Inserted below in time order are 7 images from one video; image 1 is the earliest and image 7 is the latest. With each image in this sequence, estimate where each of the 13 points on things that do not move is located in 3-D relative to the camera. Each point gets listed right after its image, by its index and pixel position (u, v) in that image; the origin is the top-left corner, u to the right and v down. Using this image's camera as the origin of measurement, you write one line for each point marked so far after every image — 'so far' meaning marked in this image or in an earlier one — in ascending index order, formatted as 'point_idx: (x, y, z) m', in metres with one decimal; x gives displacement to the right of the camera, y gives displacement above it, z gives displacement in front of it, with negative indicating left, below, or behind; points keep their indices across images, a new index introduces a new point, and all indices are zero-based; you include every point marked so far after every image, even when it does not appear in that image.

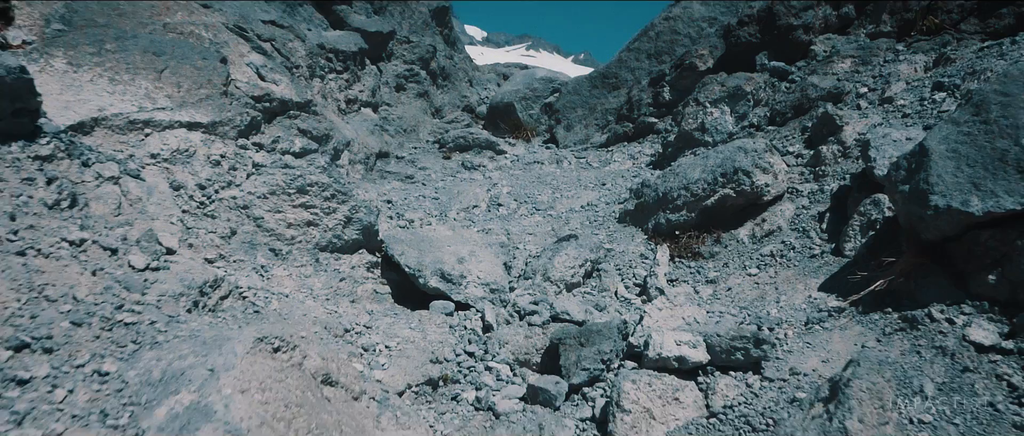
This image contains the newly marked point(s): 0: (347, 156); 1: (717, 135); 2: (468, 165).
0: (-1.8, +0.6, +8.4) m
1: (+2.3, +0.9, +9.0) m
2: (-0.6, +0.7, +10.4) m
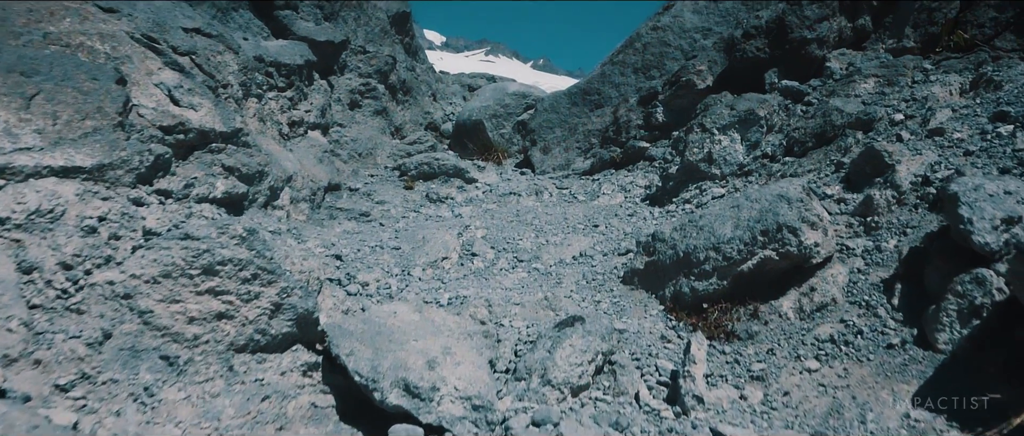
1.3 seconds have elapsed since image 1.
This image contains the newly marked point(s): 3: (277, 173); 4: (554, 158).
0: (-2.0, +0.2, +6.9) m
1: (+2.1, +0.5, +7.7) m
2: (-0.9, +0.2, +9.0) m
3: (-2.0, +0.4, +6.7) m
4: (+0.6, +0.8, +10.8) m
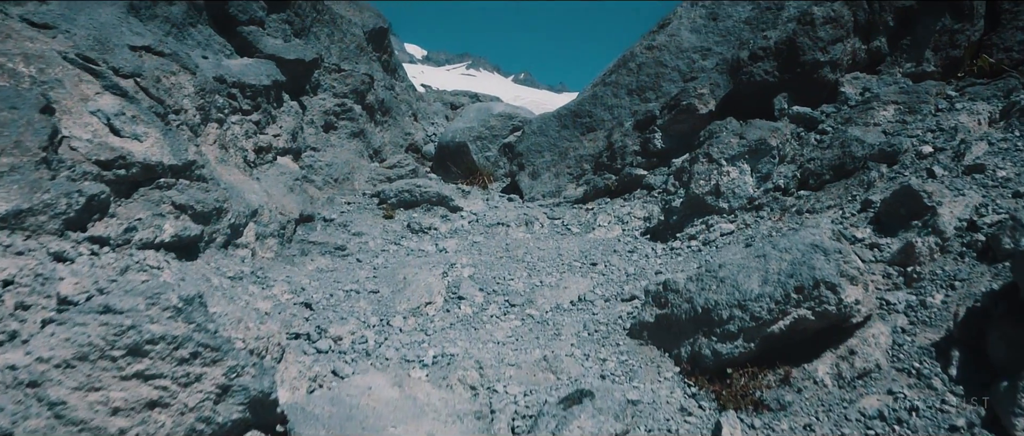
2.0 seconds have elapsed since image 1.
0: (-2.0, -0.1, +6.2) m
1: (+2.0, +0.1, +7.1) m
2: (-1.0, -0.1, +8.3) m
3: (-2.0, +0.1, +6.0) m
4: (+0.4, +0.4, +10.1) m
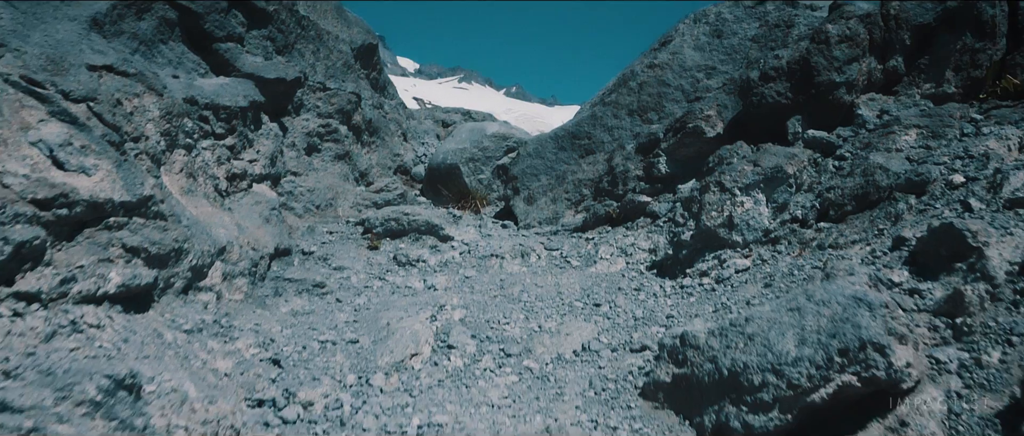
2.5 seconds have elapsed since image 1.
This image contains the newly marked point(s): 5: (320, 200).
0: (-2.1, -0.4, +5.6) m
1: (+2.0, -0.1, +6.5) m
2: (-1.1, -0.4, +7.7) m
3: (-2.1, -0.2, +5.3) m
4: (+0.3, +0.1, +9.5) m
5: (-2.1, +0.2, +8.7) m
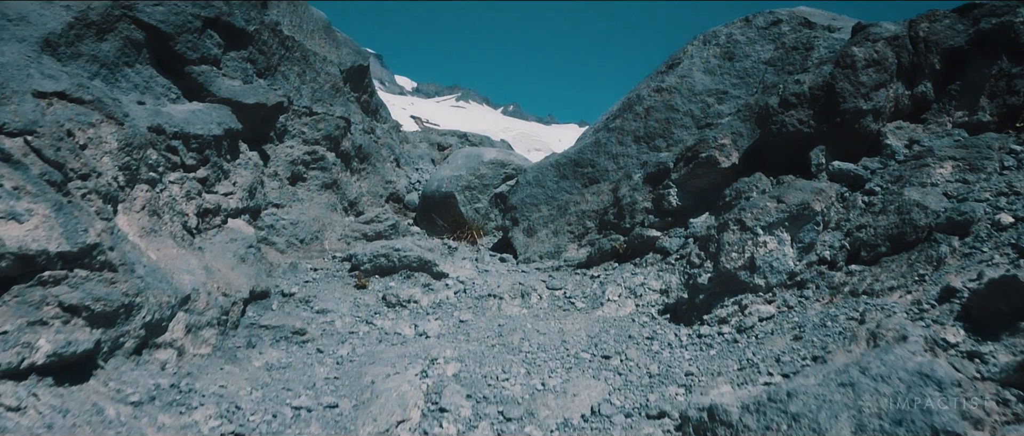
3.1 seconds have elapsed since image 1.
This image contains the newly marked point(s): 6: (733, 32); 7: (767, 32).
0: (-2.1, -0.7, +5.0) m
1: (+2.0, -0.5, +5.9) m
2: (-1.1, -0.7, +7.1) m
3: (-2.1, -0.5, +4.7) m
4: (+0.3, -0.3, +8.9) m
5: (-2.1, -0.2, +8.1) m
6: (+2.6, +2.2, +9.3) m
7: (+2.9, +2.1, +8.9) m
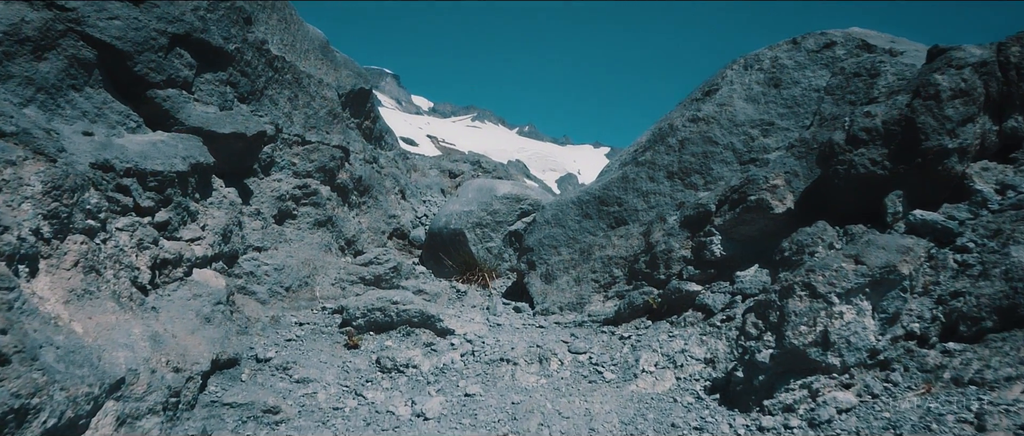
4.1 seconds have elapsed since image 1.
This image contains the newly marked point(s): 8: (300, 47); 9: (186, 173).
0: (-2.0, -1.0, +3.9) m
1: (+2.1, -0.9, +4.8) m
2: (-1.0, -1.1, +6.0) m
3: (-2.0, -0.8, +3.7) m
4: (+0.5, -0.7, +7.8) m
5: (-2.0, -0.6, +7.0) m
6: (+2.8, +1.7, +8.2) m
7: (+3.1, +1.6, +7.9) m
8: (-2.3, +1.9, +8.6) m
9: (-2.3, +0.3, +5.7) m
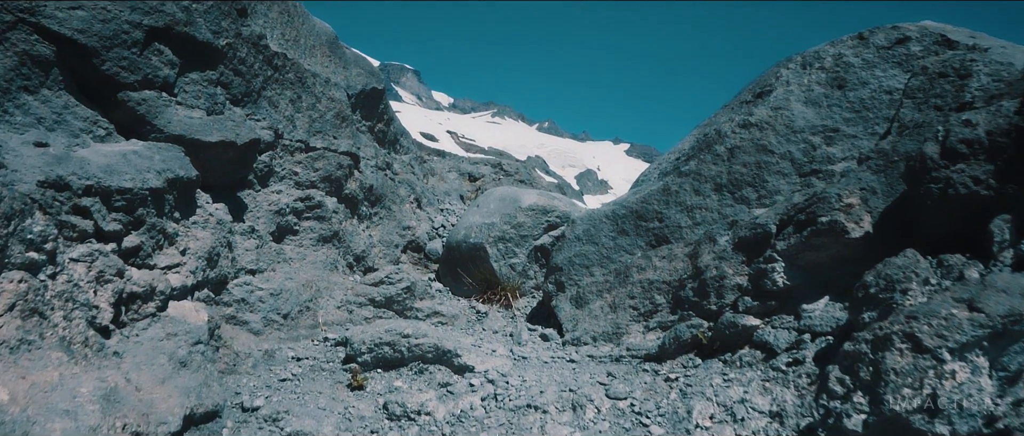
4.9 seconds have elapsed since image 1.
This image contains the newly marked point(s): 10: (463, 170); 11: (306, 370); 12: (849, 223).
0: (-1.8, -1.2, +3.1) m
1: (+2.2, -1.0, +3.8) m
2: (-0.8, -1.3, +5.1) m
3: (-1.9, -0.9, +2.8) m
4: (+0.7, -0.9, +7.0) m
5: (-1.8, -0.7, +6.2) m
6: (+3.1, +1.5, +7.2) m
7: (+3.3, +1.4, +6.9) m
8: (-2.0, +1.7, +7.7) m
9: (-2.1, +0.2, +4.9) m
10: (-0.8, +0.7, +12.4) m
11: (-1.5, -1.1, +5.7) m
12: (+2.3, 0.0, +5.4) m
